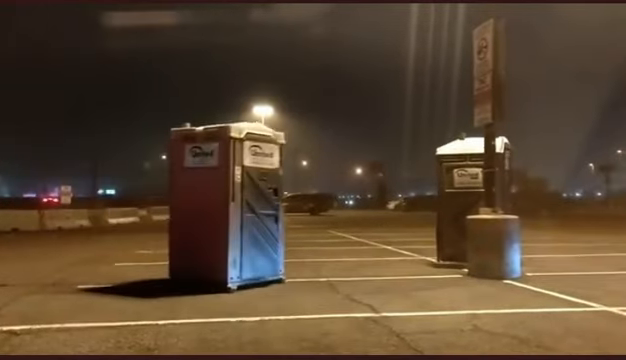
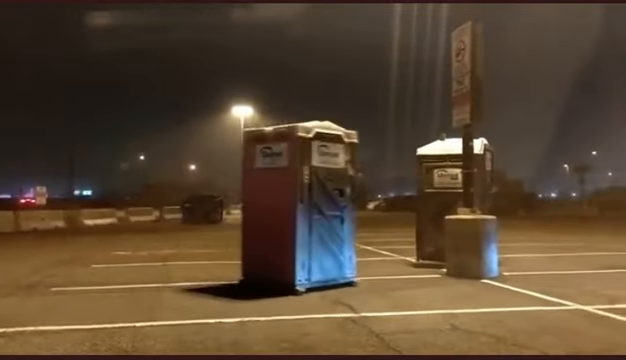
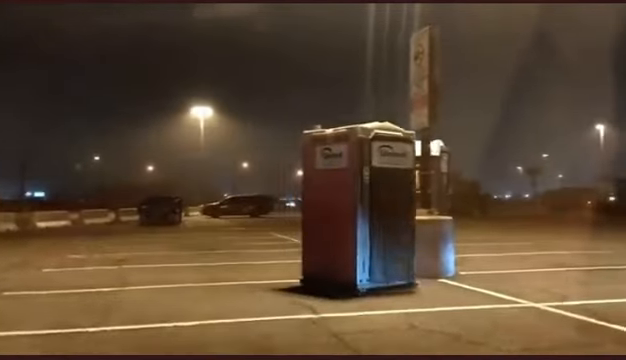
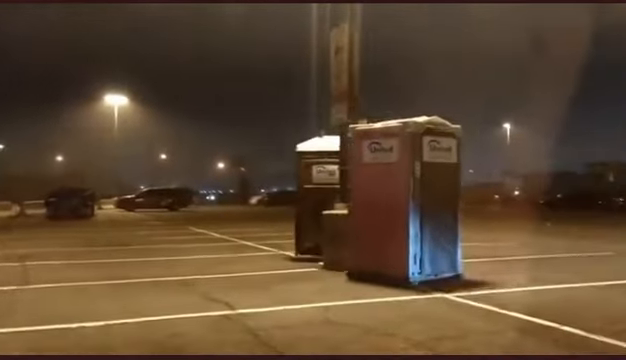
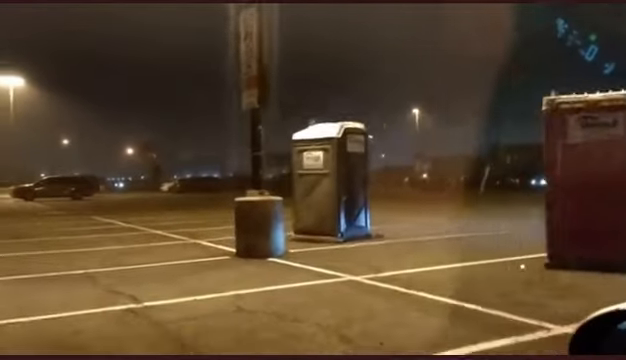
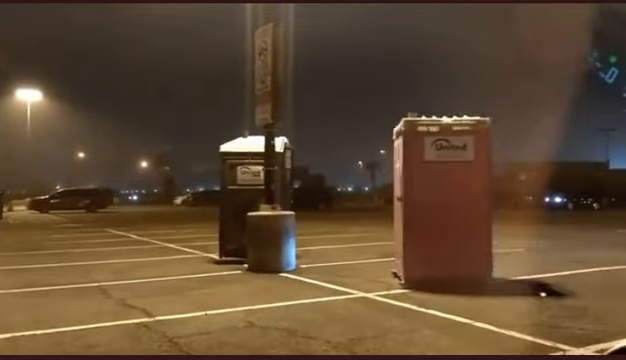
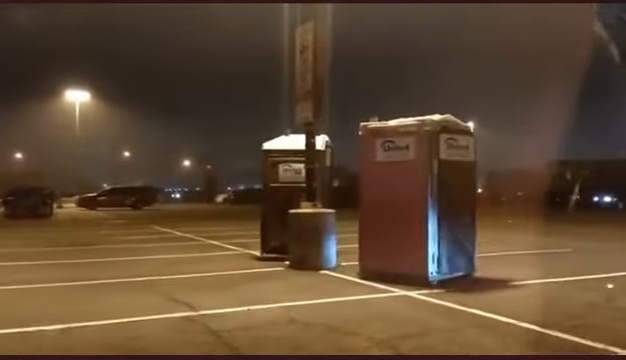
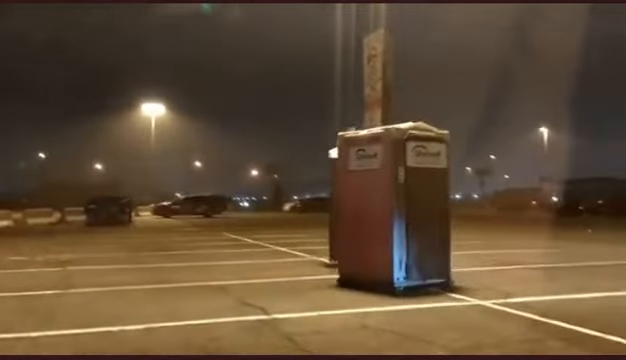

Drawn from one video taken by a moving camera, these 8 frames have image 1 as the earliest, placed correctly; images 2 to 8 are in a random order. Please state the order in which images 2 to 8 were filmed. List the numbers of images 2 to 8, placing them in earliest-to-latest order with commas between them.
2, 3, 8, 4, 7, 6, 5
